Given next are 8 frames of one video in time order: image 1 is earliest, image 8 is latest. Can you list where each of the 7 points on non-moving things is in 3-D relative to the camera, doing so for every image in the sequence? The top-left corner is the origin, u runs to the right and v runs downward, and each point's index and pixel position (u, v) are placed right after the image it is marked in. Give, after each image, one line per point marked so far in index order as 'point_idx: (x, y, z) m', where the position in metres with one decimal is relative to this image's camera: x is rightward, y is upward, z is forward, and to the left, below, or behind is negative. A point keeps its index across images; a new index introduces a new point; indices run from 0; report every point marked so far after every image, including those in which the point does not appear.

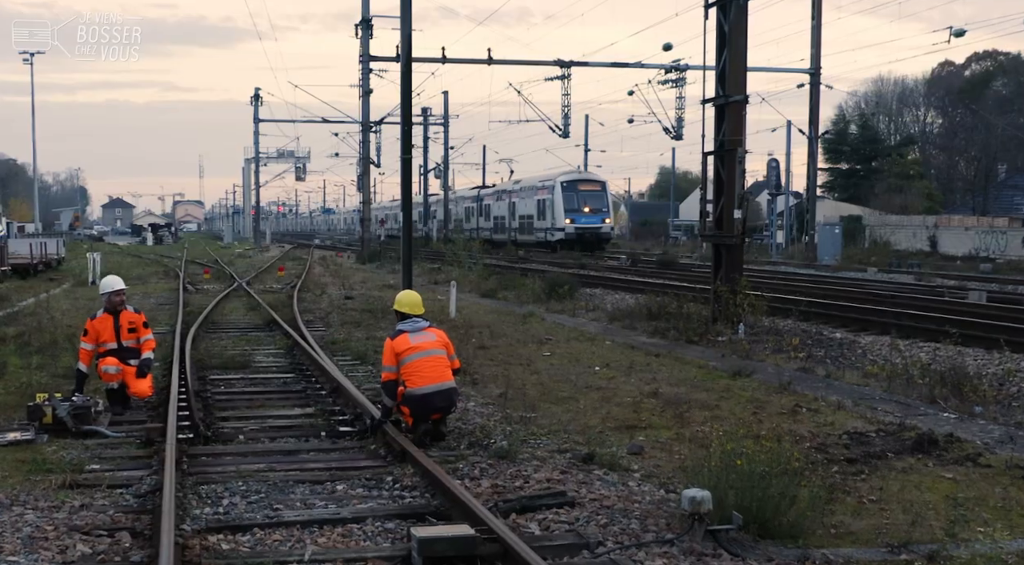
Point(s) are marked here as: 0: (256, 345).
0: (-3.9, -0.9, +17.6) m
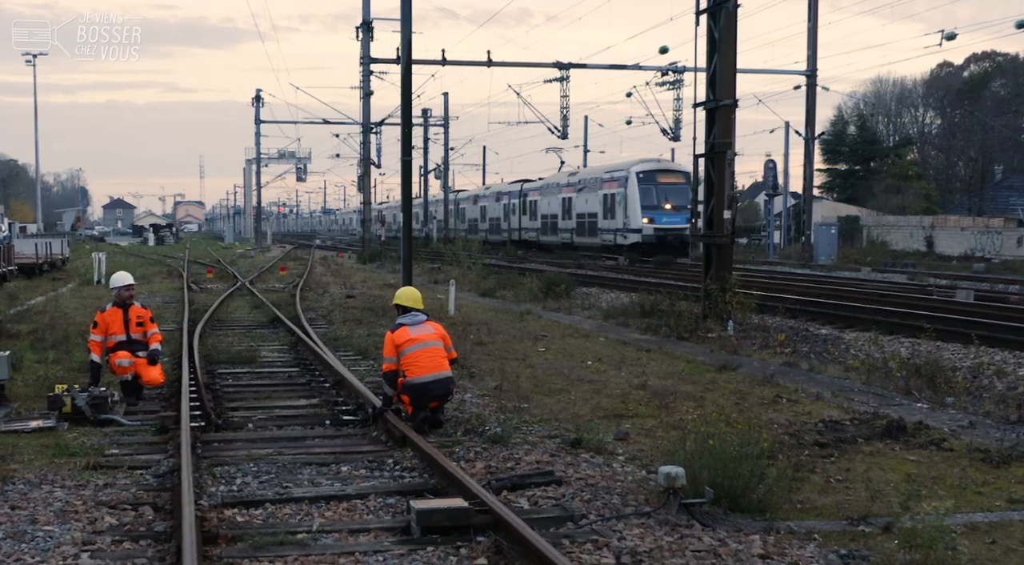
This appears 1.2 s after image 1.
0: (-4.0, -0.9, +18.2) m
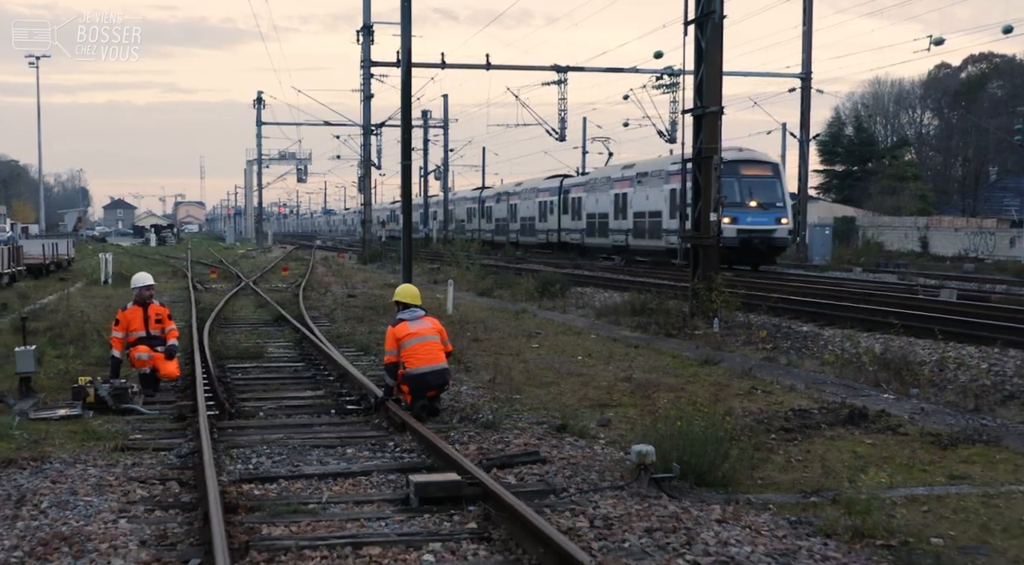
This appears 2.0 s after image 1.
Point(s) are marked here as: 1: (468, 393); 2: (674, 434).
0: (-4.0, -0.9, +19.0) m
1: (-0.5, -1.1, +12.0) m
2: (+1.2, -1.1, +8.2) m
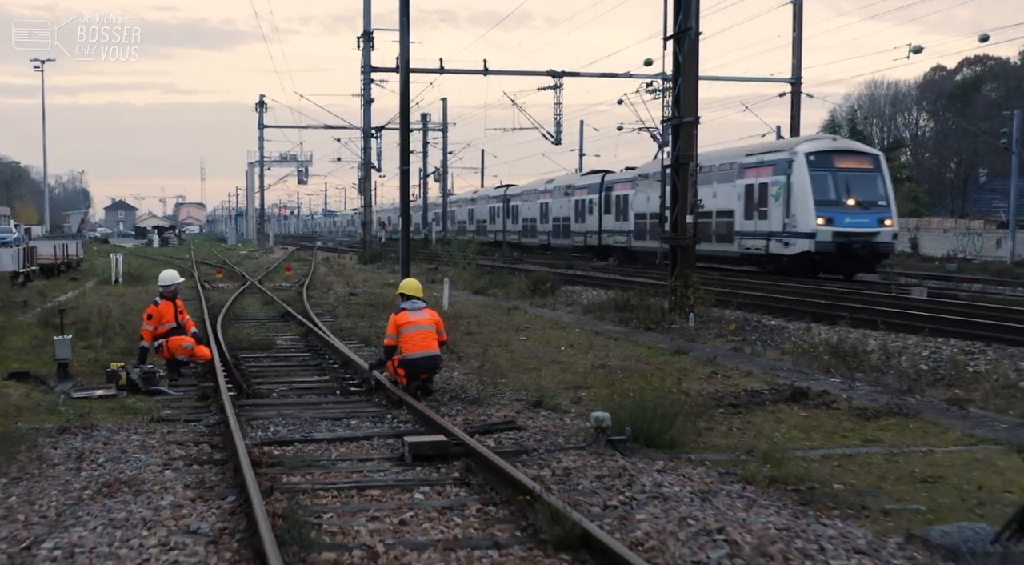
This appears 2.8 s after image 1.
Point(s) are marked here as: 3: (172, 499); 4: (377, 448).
0: (-4.2, -0.9, +20.5) m
1: (-0.6, -1.1, +13.4) m
2: (+1.0, -1.0, +9.7) m
3: (-2.2, -1.4, +7.4) m
4: (-1.1, -1.3, +9.3) m
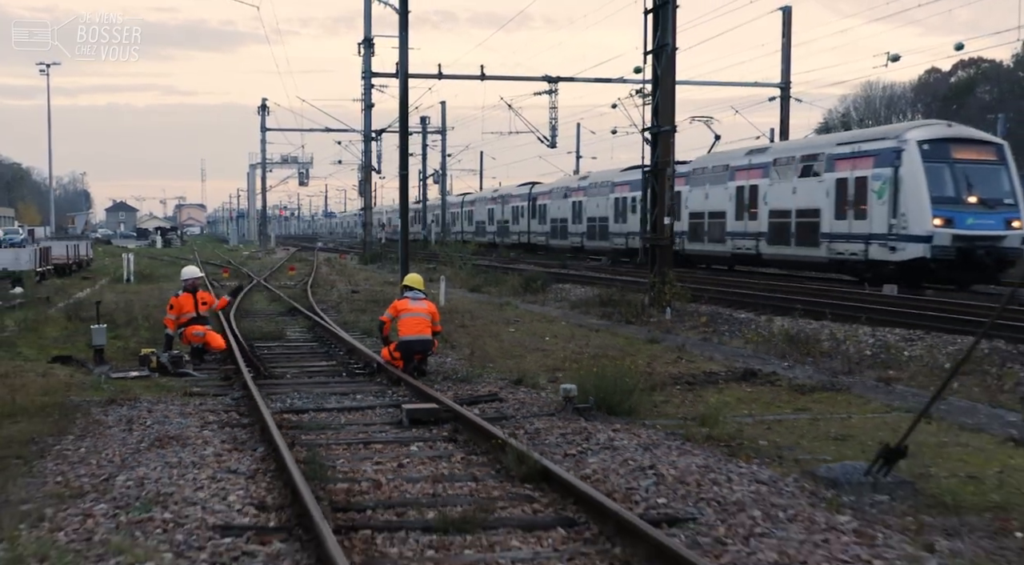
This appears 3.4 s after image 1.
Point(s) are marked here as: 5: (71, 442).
0: (-4.4, -0.8, +22.2) m
1: (-0.8, -1.0, +15.1) m
2: (+0.8, -1.0, +11.3) m
3: (-2.4, -1.3, +9.1) m
4: (-1.3, -1.3, +11.0) m
5: (-3.7, -1.3, +9.6) m
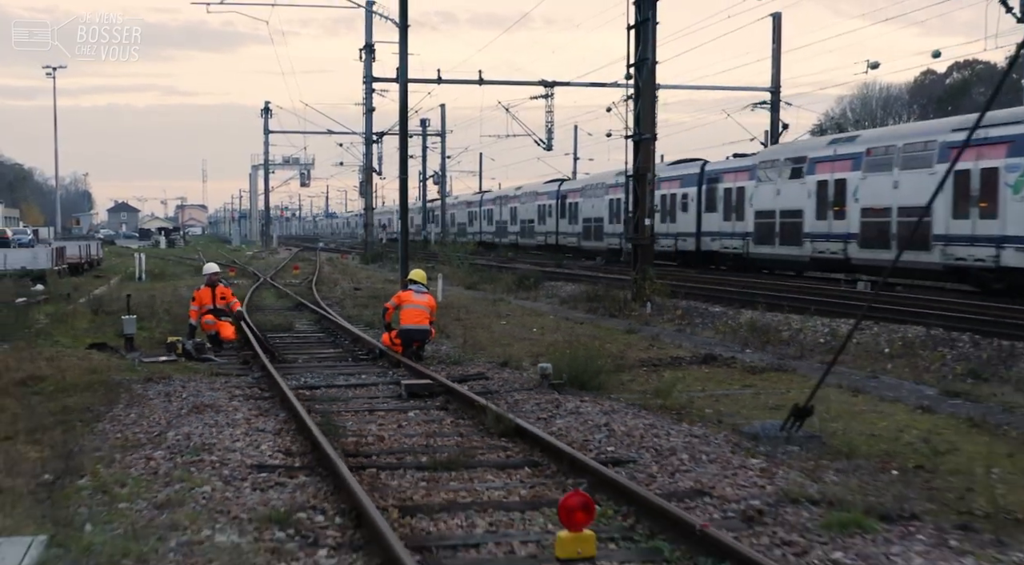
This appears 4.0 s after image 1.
0: (-4.5, -0.7, +23.9) m
1: (-1.0, -0.9, +16.9) m
2: (+0.7, -0.9, +13.1) m
3: (-2.5, -1.2, +10.9) m
4: (-1.4, -1.2, +12.7) m
5: (-3.8, -1.2, +11.3) m
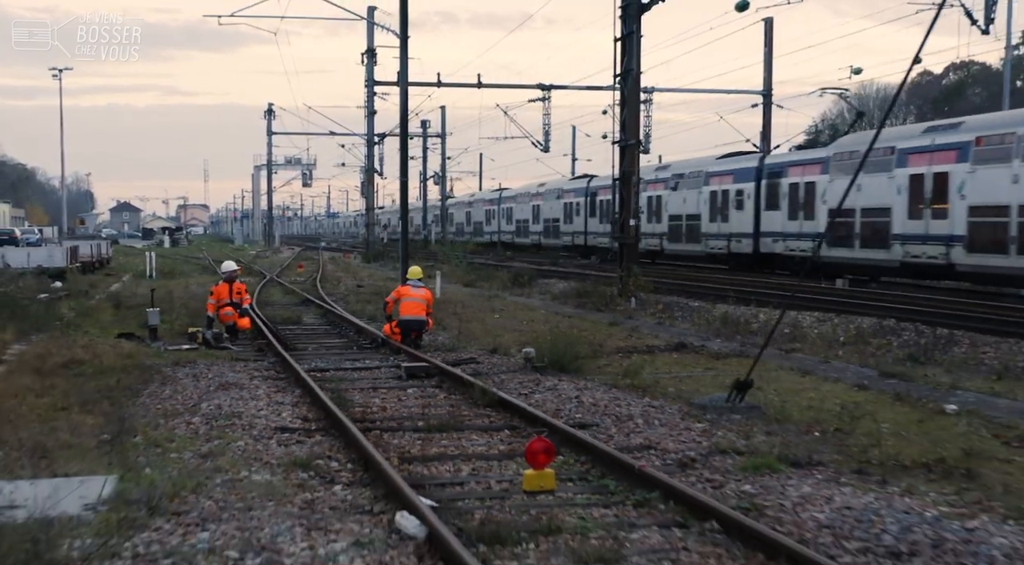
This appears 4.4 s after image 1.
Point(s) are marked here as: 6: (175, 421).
0: (-4.7, -0.7, +25.6) m
1: (-1.1, -0.9, +18.5) m
2: (+0.5, -0.8, +14.7) m
3: (-2.7, -1.2, +12.5) m
4: (-1.6, -1.1, +14.4) m
5: (-4.0, -1.2, +13.0) m
6: (-3.1, -1.3, +10.5) m
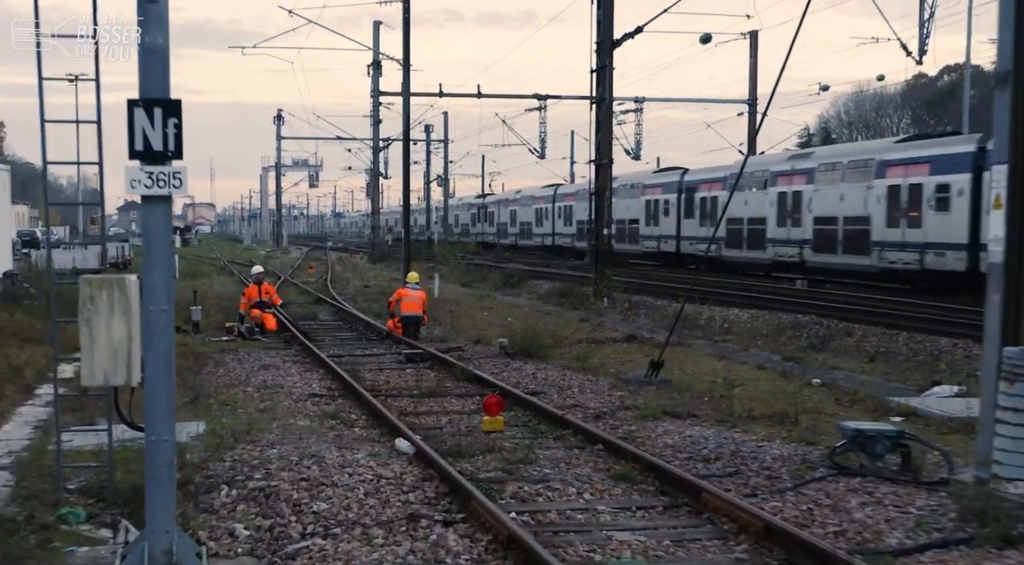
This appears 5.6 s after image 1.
0: (-5.0, -0.7, +29.3) m
1: (-1.5, -0.9, +22.2) m
2: (+0.2, -0.9, +18.4) m
3: (-3.0, -1.2, +16.2) m
4: (-1.9, -1.2, +18.1) m
5: (-4.3, -1.2, +16.7) m
6: (-3.4, -1.3, +14.2) m
